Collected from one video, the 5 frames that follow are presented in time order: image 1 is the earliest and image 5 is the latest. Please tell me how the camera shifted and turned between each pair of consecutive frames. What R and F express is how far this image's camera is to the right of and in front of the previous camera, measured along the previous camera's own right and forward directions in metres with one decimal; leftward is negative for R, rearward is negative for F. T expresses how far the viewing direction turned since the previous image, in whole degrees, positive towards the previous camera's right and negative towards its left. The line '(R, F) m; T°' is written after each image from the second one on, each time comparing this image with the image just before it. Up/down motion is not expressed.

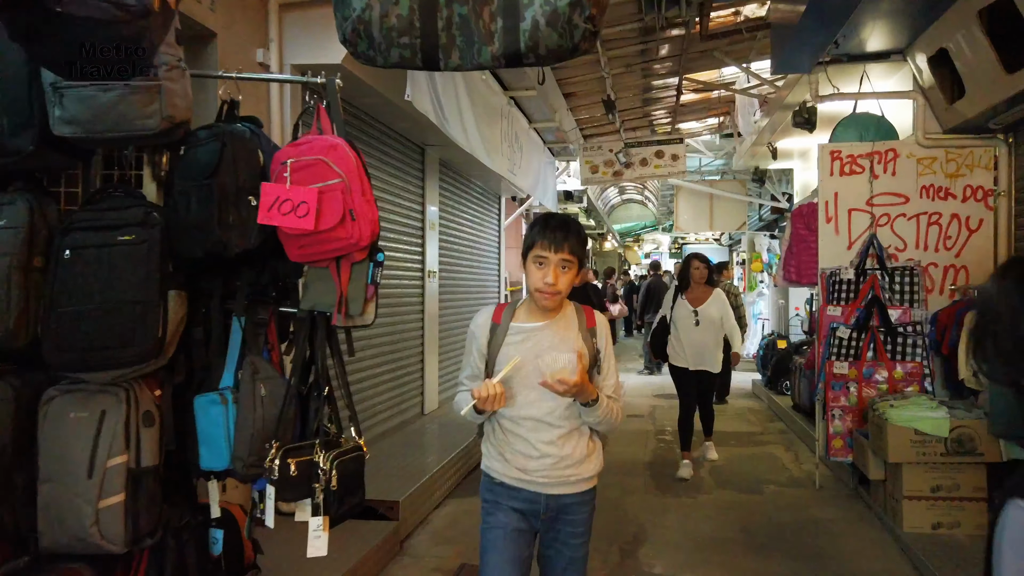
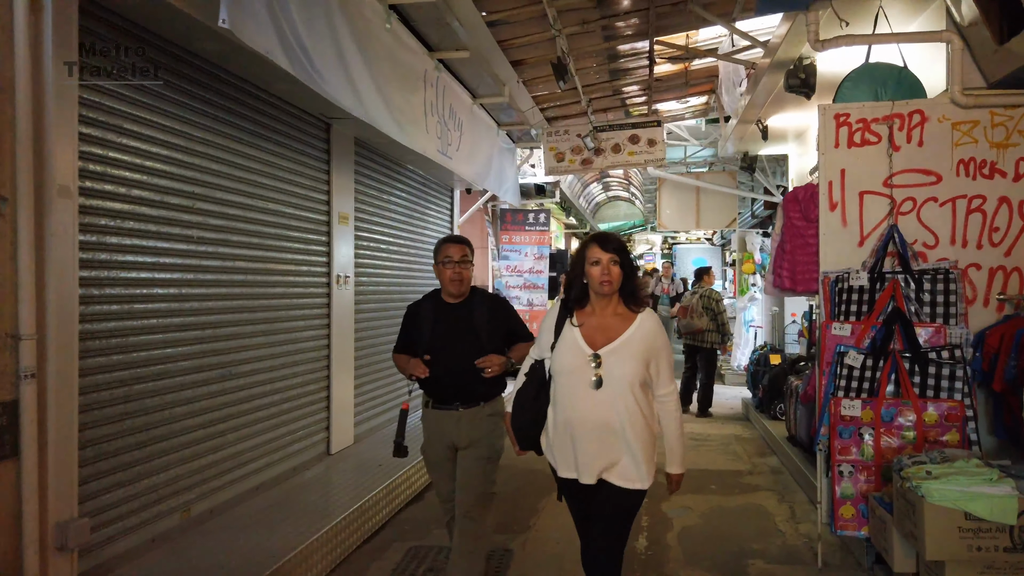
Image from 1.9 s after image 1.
(+0.5, +1.2) m; 0°
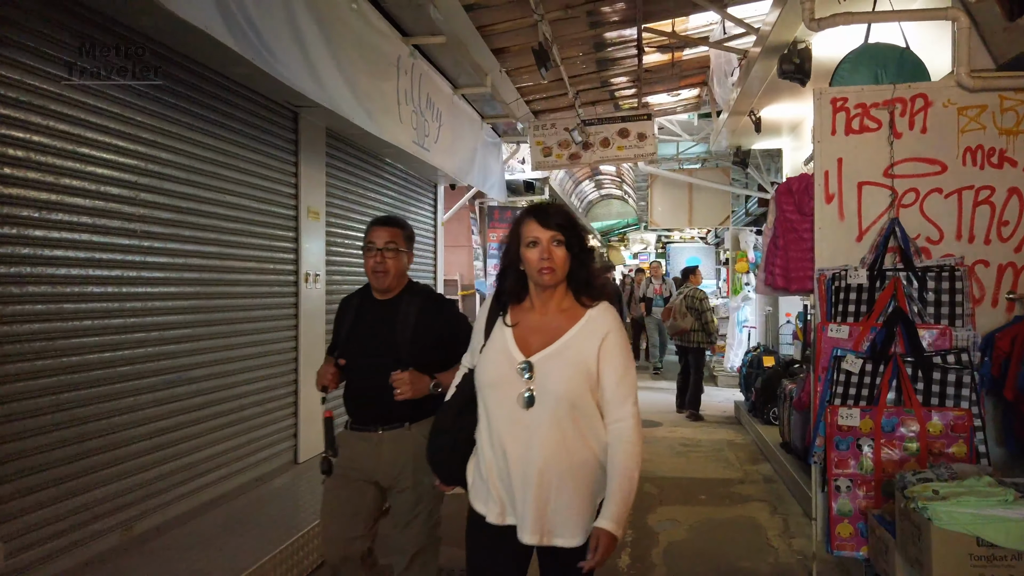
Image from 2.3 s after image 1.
(+0.1, +0.3) m; 0°
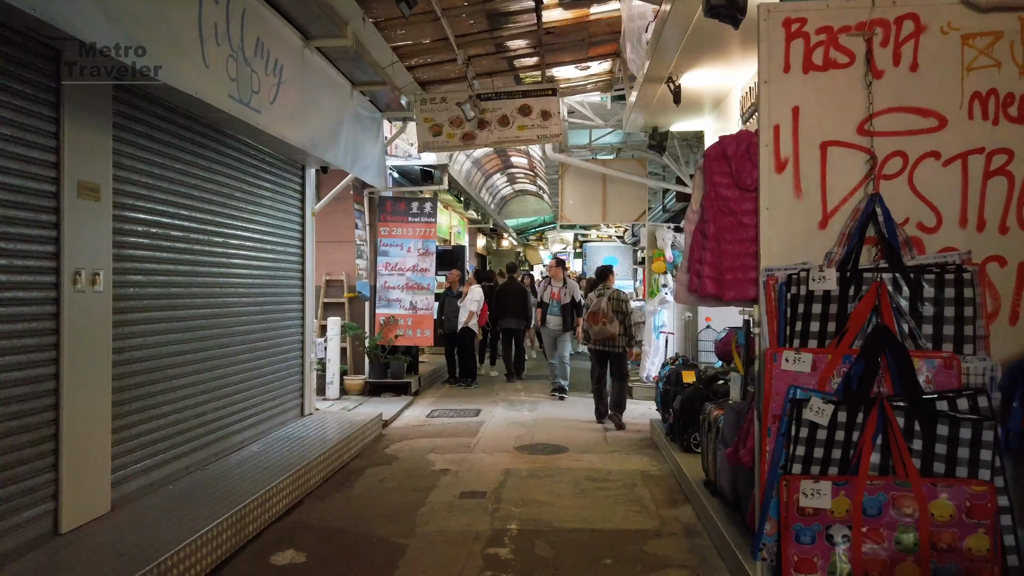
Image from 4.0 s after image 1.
(+0.4, +1.1) m; +6°
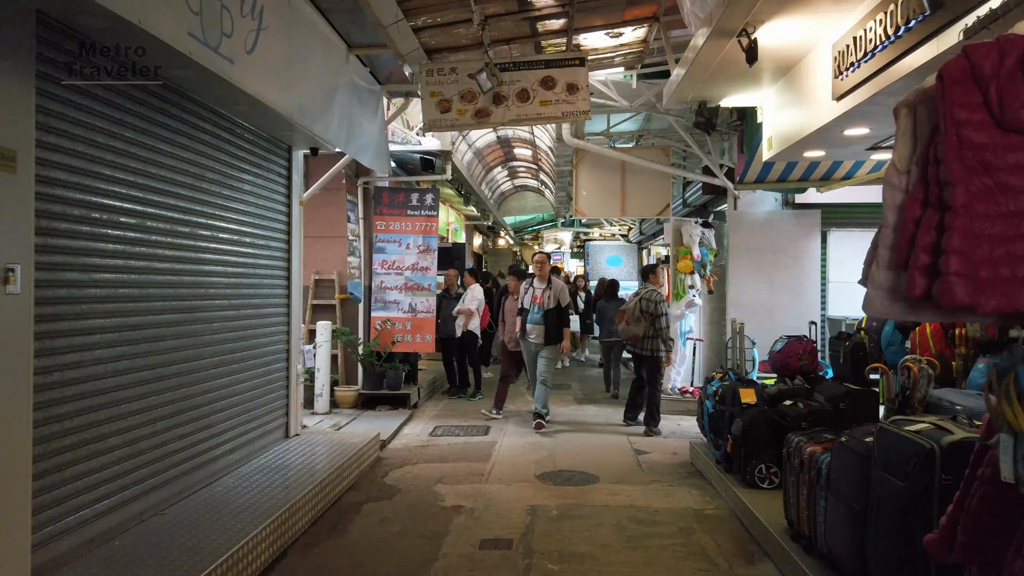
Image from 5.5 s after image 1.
(-0.2, +0.9) m; +1°
